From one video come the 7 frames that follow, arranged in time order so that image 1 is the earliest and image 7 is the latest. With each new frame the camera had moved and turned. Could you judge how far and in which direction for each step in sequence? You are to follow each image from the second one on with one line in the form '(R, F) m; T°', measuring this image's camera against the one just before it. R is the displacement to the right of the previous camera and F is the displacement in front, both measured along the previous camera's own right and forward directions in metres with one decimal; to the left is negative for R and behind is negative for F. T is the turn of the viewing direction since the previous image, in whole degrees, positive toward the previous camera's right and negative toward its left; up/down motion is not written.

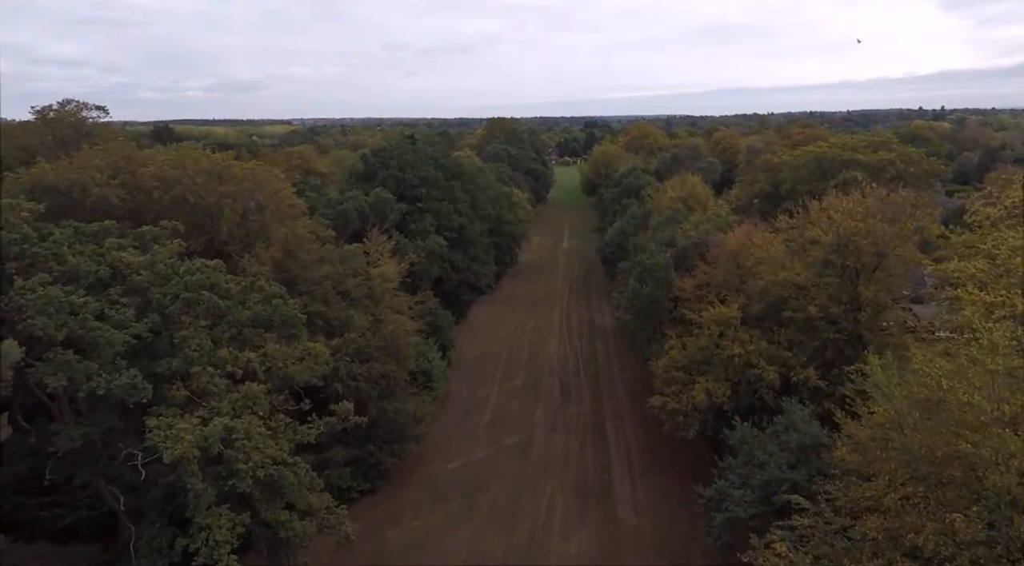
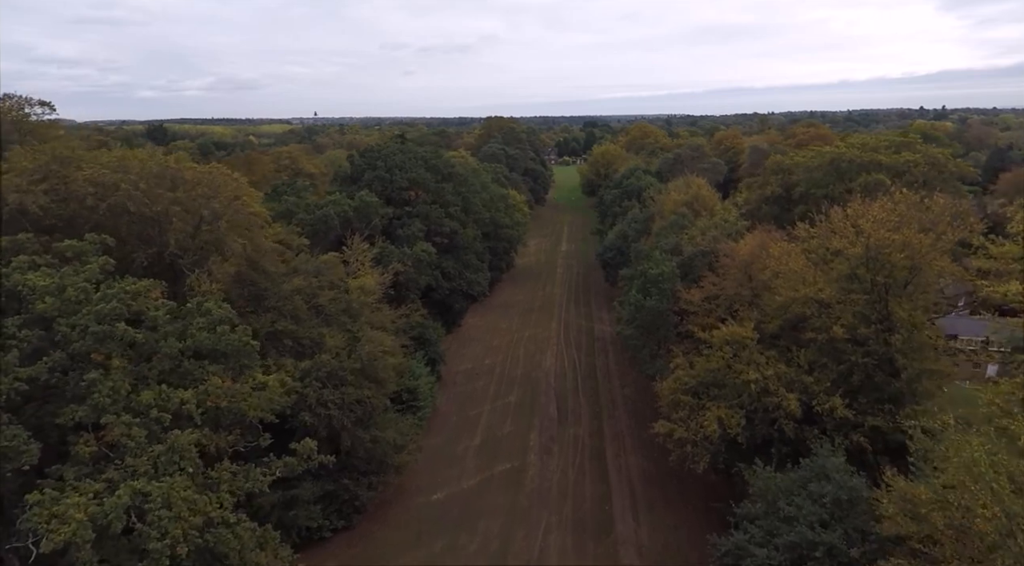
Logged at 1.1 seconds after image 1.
(+0.3, +2.3) m; 0°
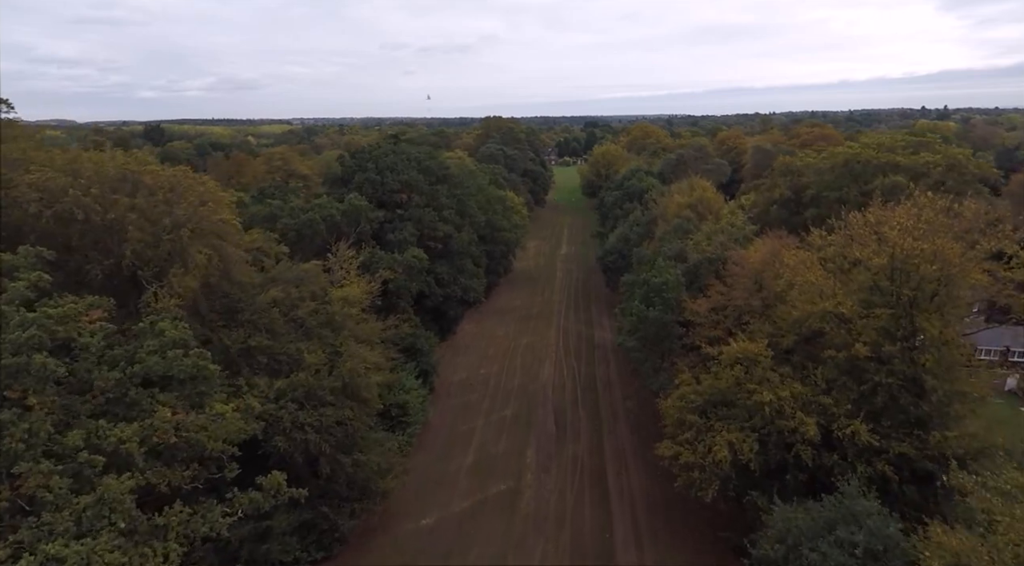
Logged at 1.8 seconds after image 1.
(+0.2, +1.6) m; 0°
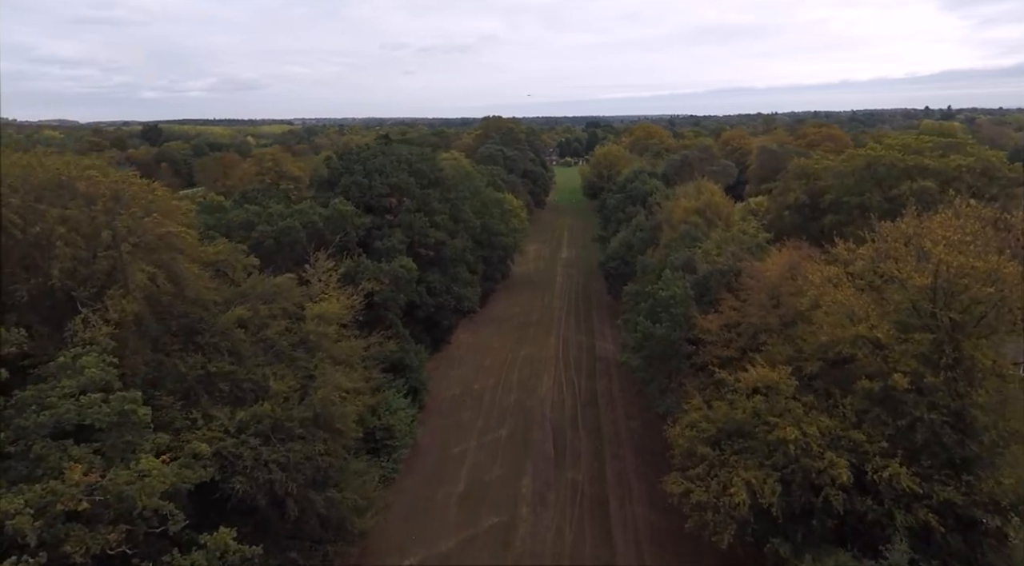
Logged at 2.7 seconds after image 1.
(+0.2, +2.1) m; 0°
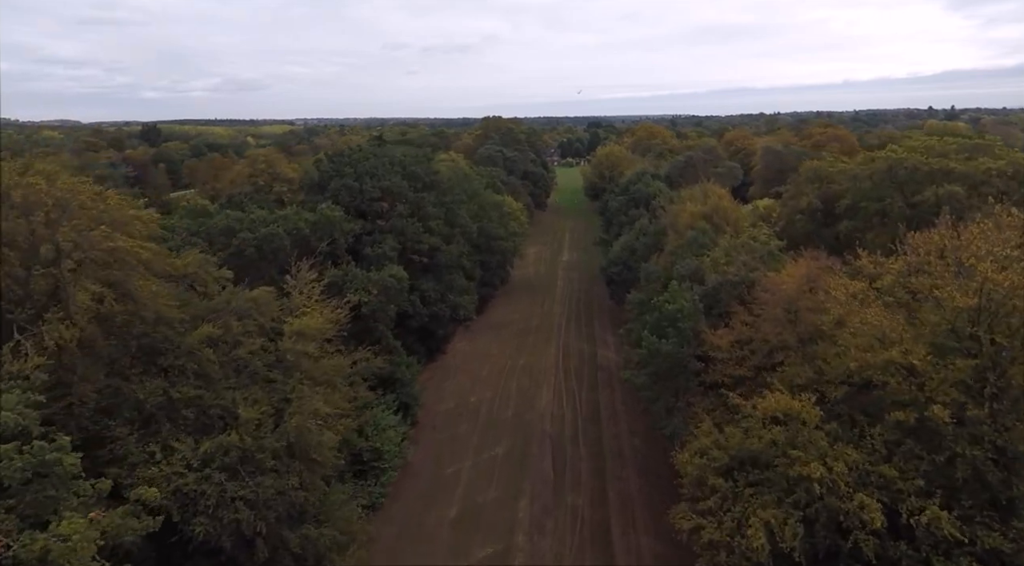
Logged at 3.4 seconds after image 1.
(+0.2, +1.6) m; 0°
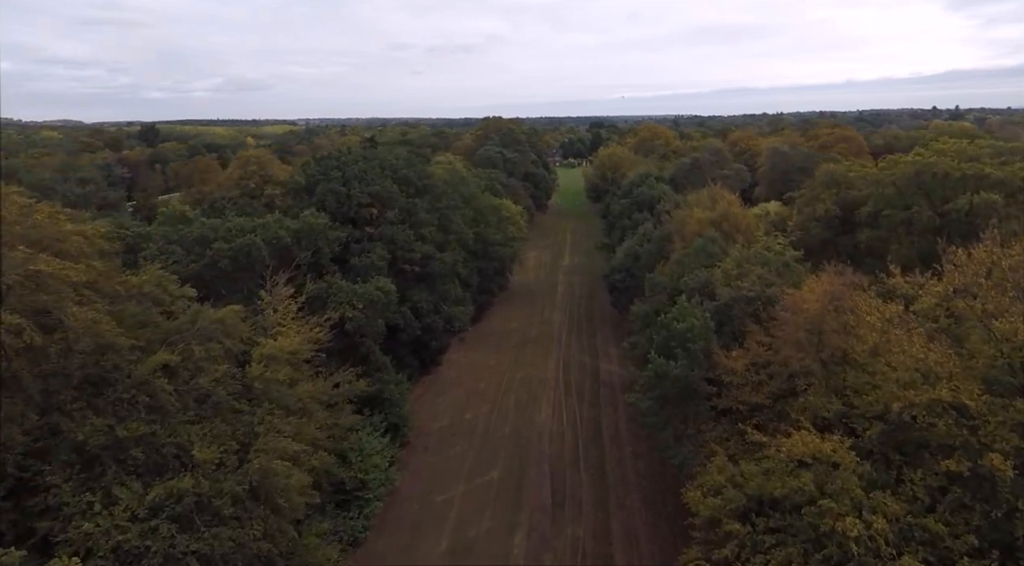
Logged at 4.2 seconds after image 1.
(+0.2, +1.9) m; 0°
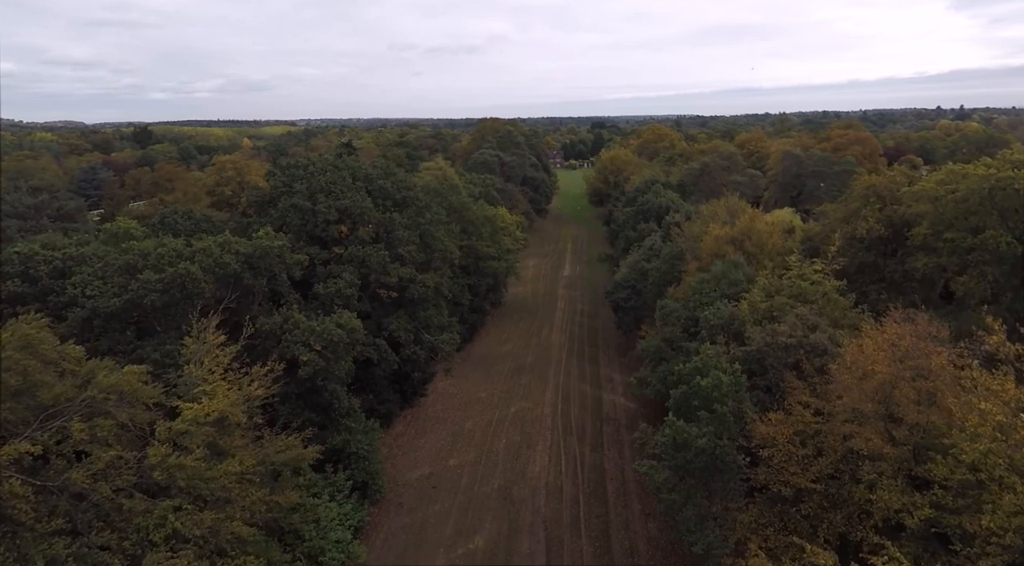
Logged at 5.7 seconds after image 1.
(+0.4, +3.9) m; 0°
